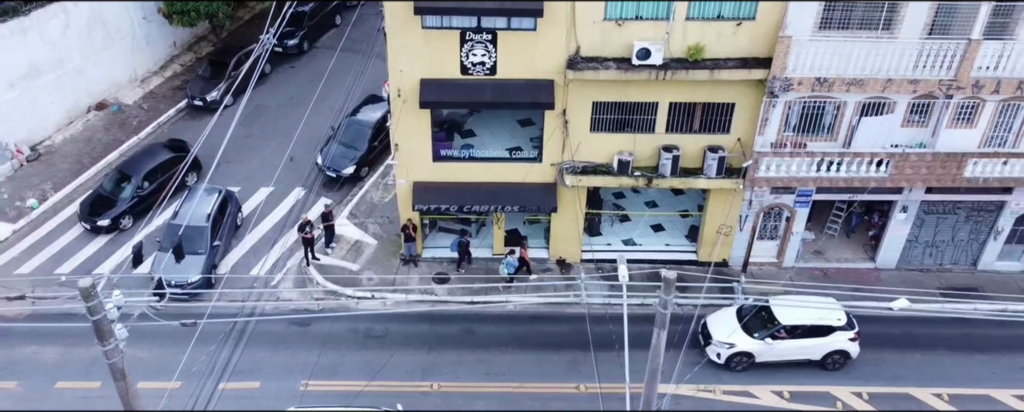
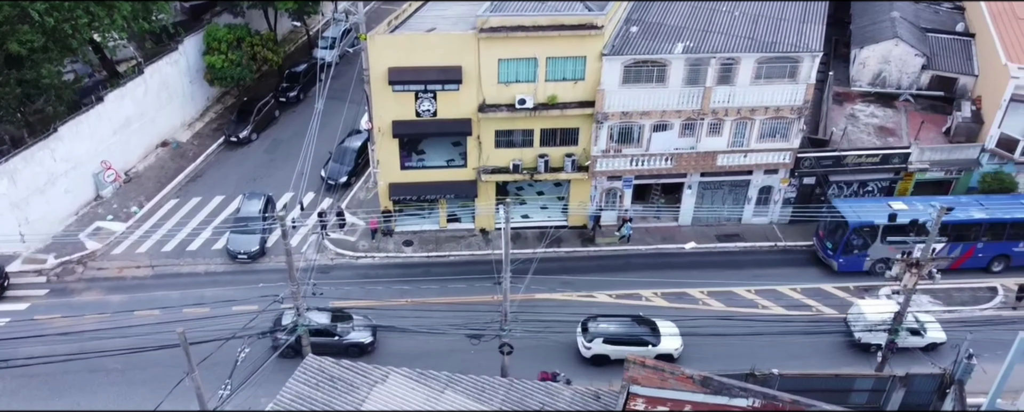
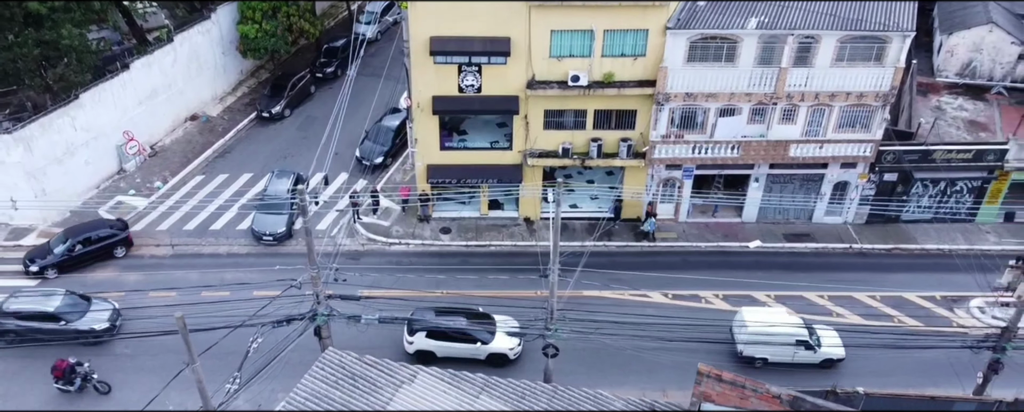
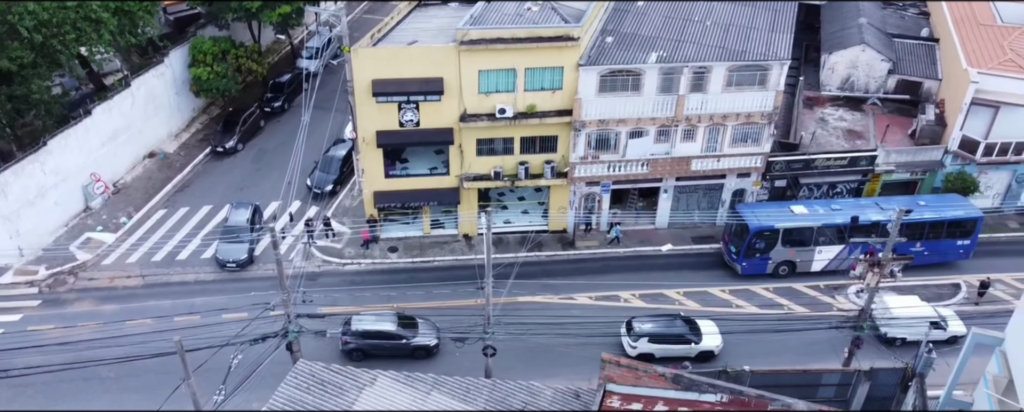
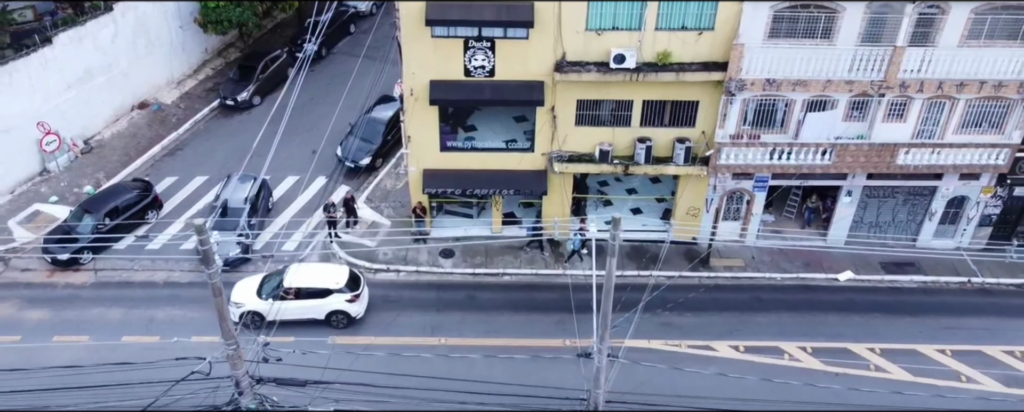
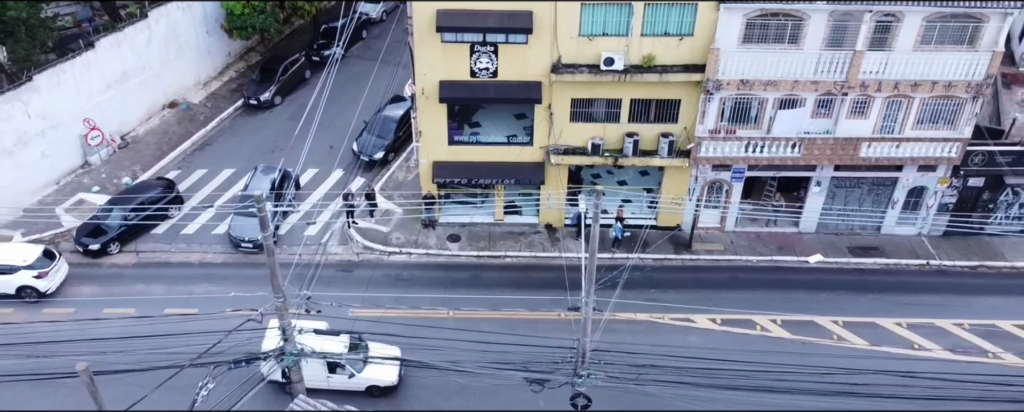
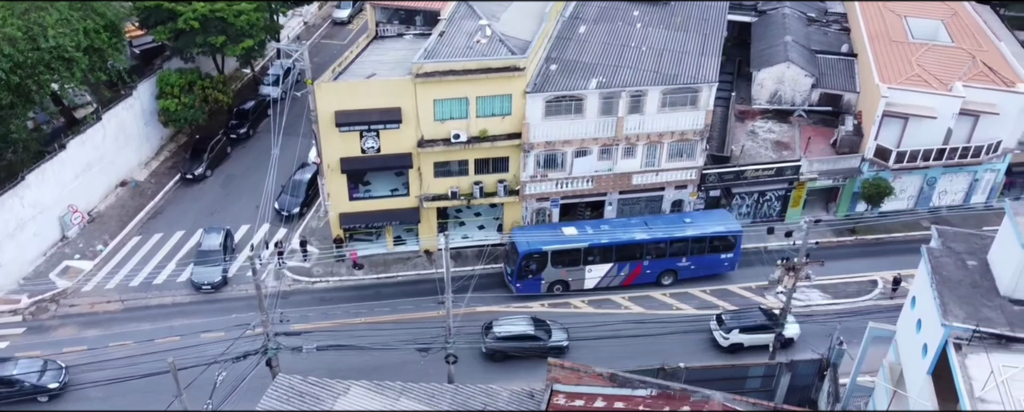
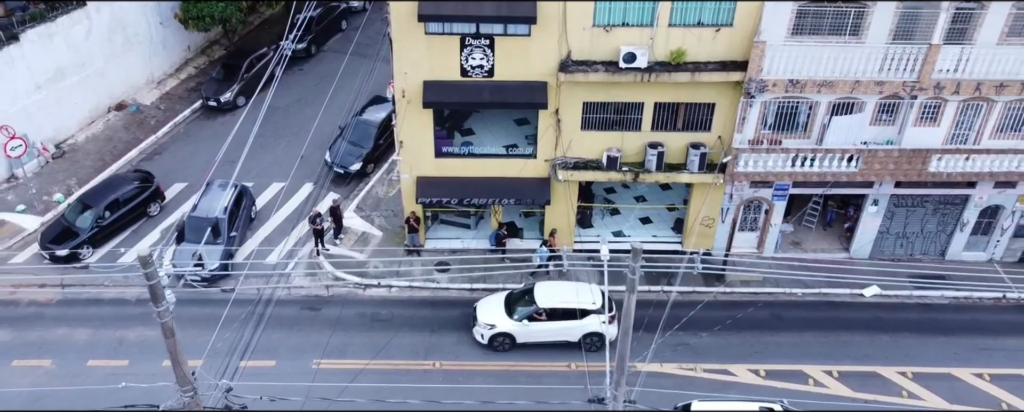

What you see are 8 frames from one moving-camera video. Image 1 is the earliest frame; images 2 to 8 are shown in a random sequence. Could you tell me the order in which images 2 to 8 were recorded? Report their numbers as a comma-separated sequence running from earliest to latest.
8, 5, 6, 3, 2, 4, 7
